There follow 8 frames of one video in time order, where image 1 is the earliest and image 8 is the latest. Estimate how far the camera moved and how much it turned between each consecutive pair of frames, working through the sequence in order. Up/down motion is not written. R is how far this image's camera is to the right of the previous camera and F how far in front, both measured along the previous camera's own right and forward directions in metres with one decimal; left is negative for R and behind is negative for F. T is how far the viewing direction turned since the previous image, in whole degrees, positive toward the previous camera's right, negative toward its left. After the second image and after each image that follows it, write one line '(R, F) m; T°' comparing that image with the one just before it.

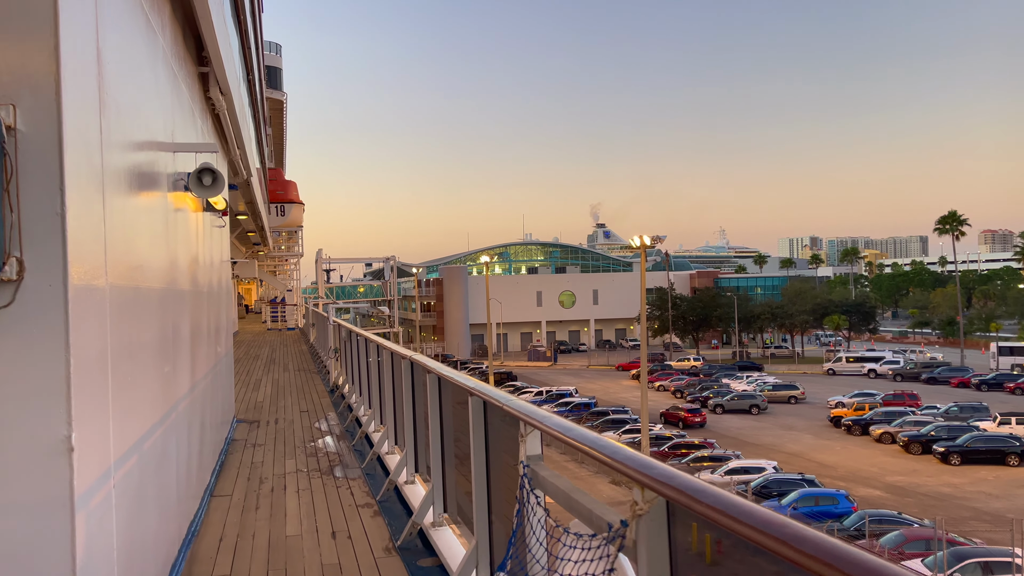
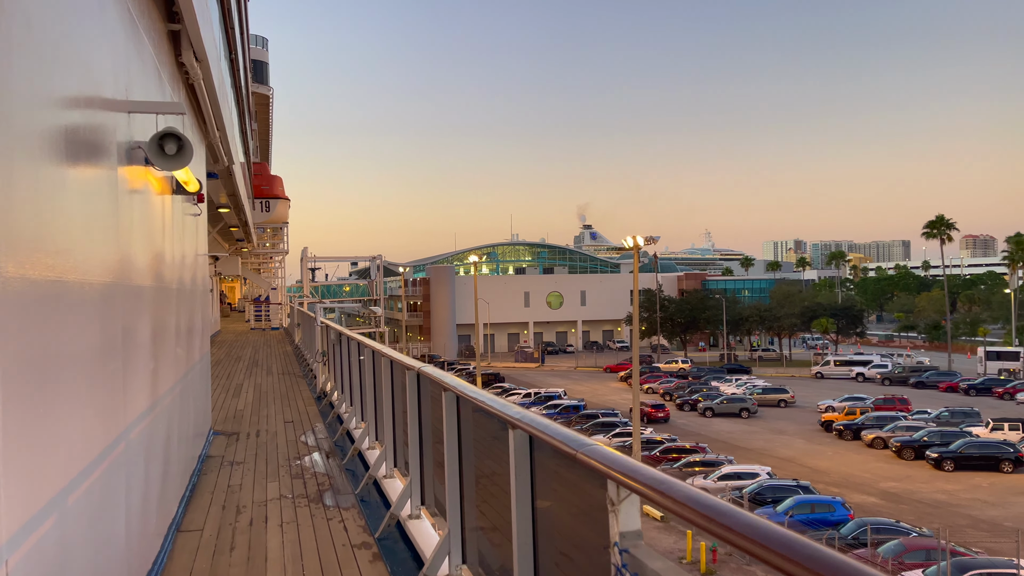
(-0.2, +0.4) m; +1°
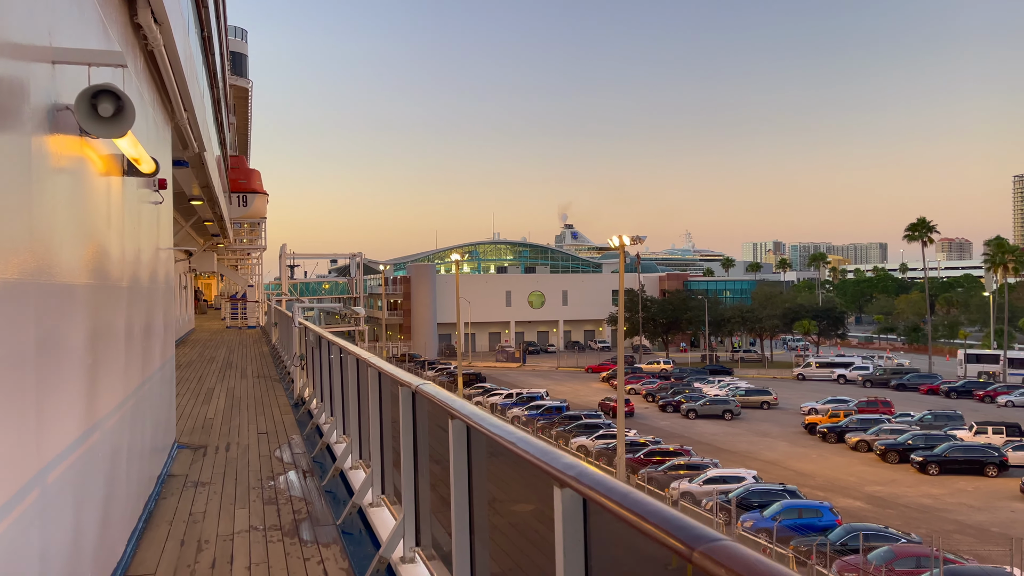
(-0.1, +0.4) m; +2°
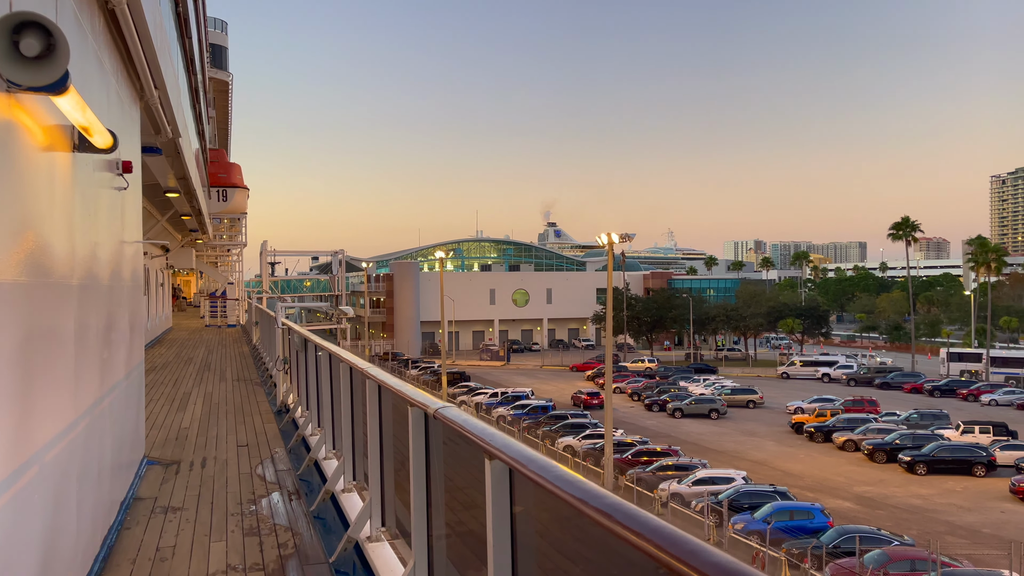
(-0.1, +0.3) m; +2°
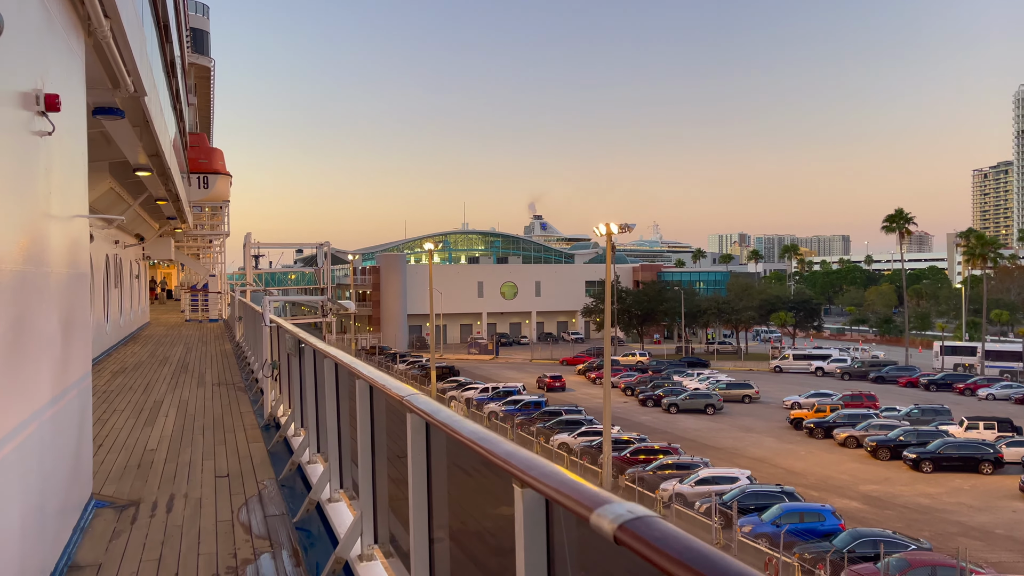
(-0.3, +0.7) m; +1°
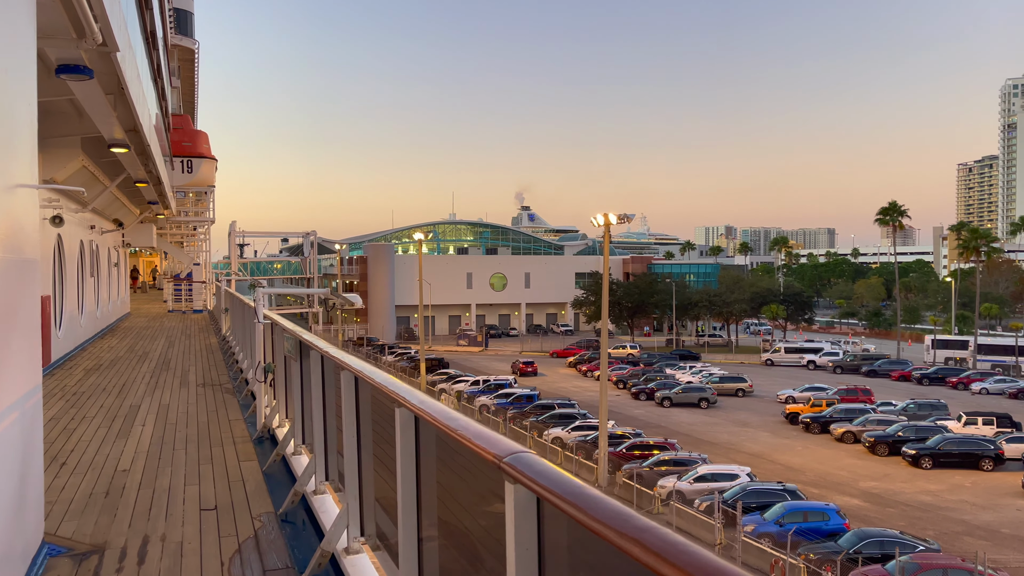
(-0.2, +0.5) m; +1°
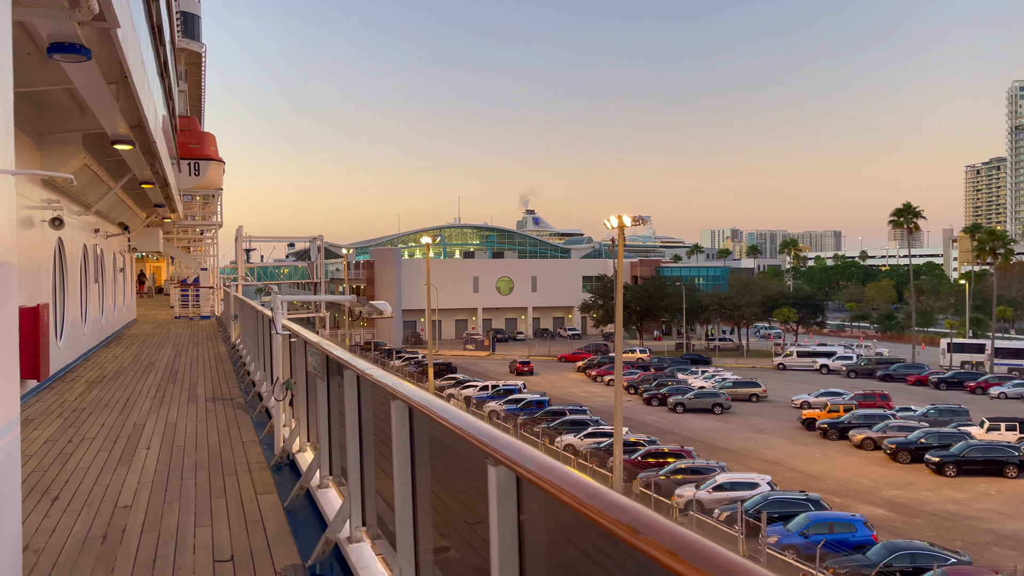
(-0.2, +0.3) m; 0°
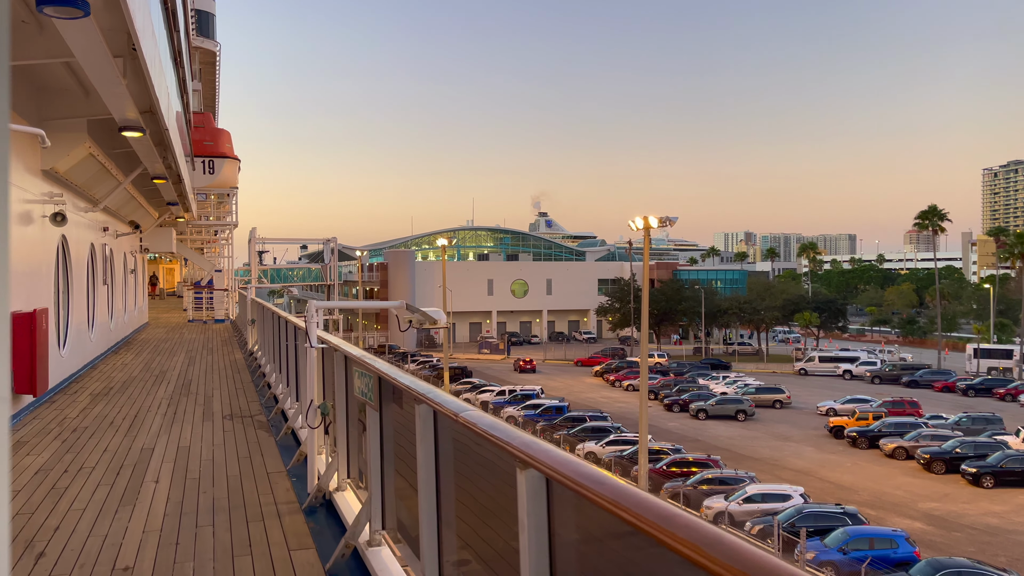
(-0.4, +0.3) m; -1°
